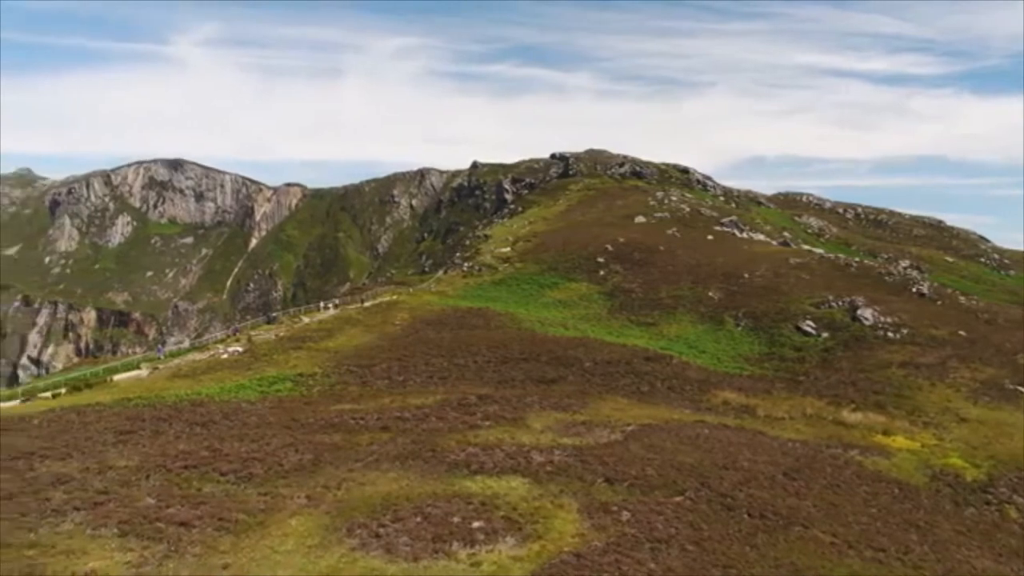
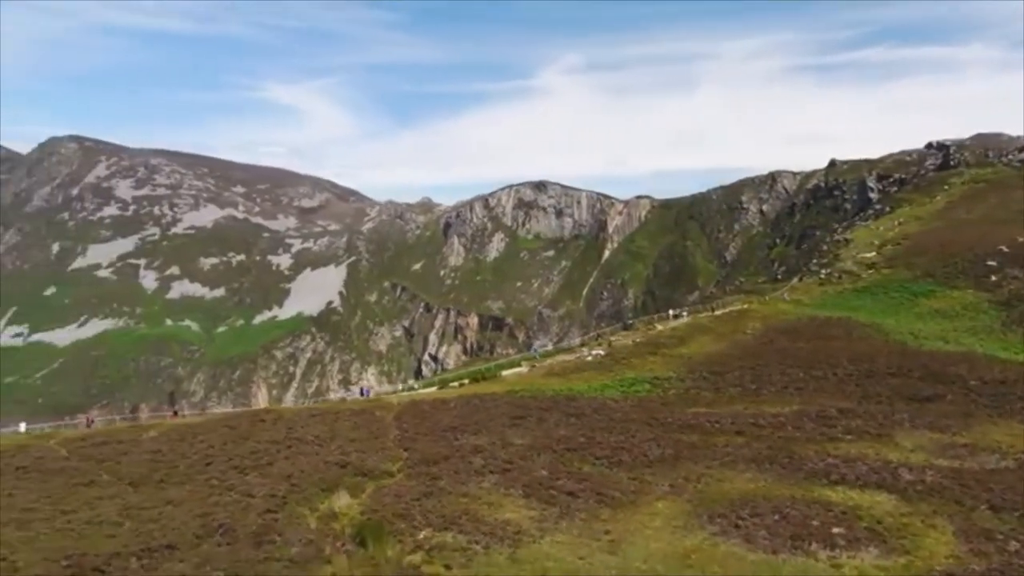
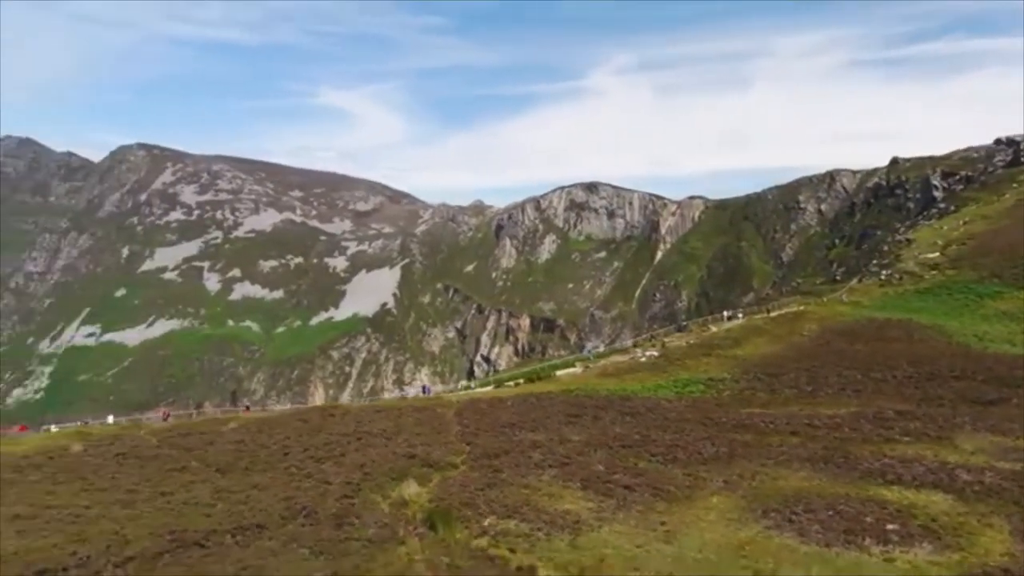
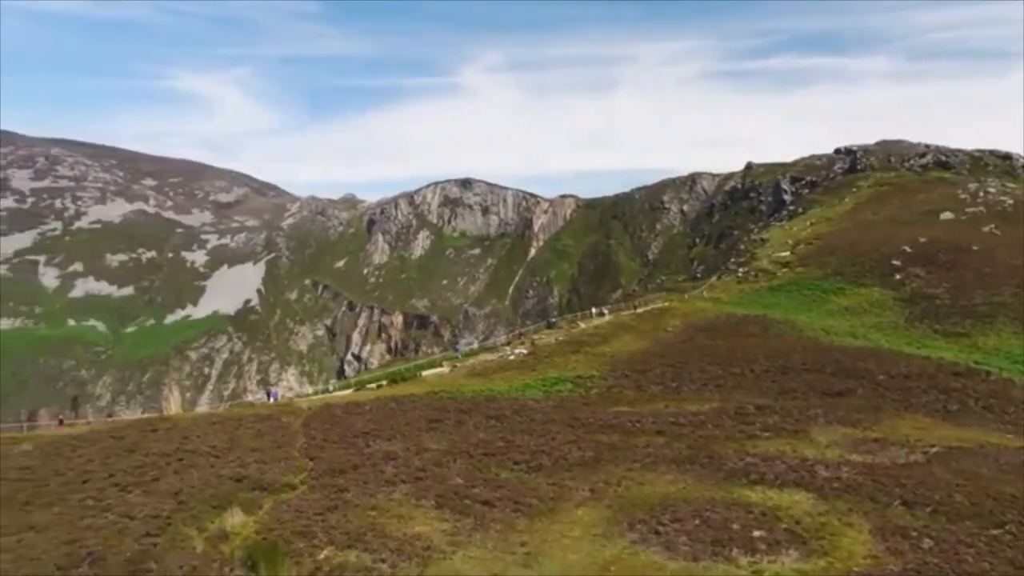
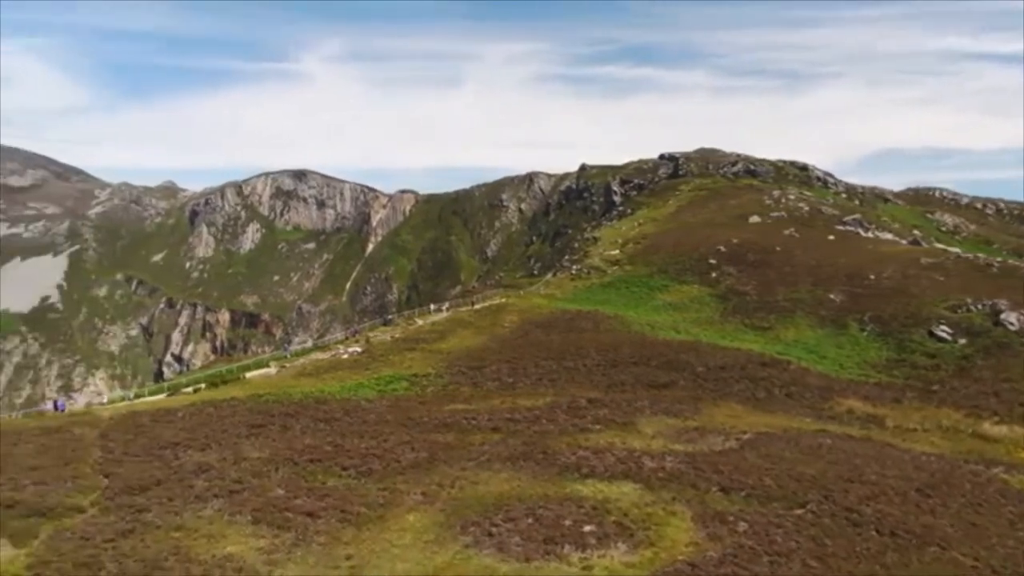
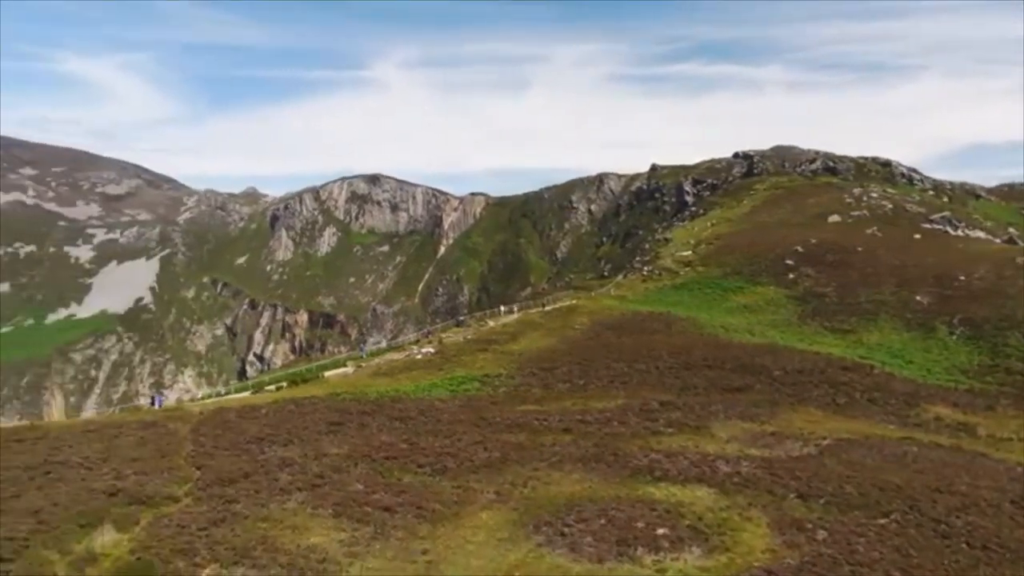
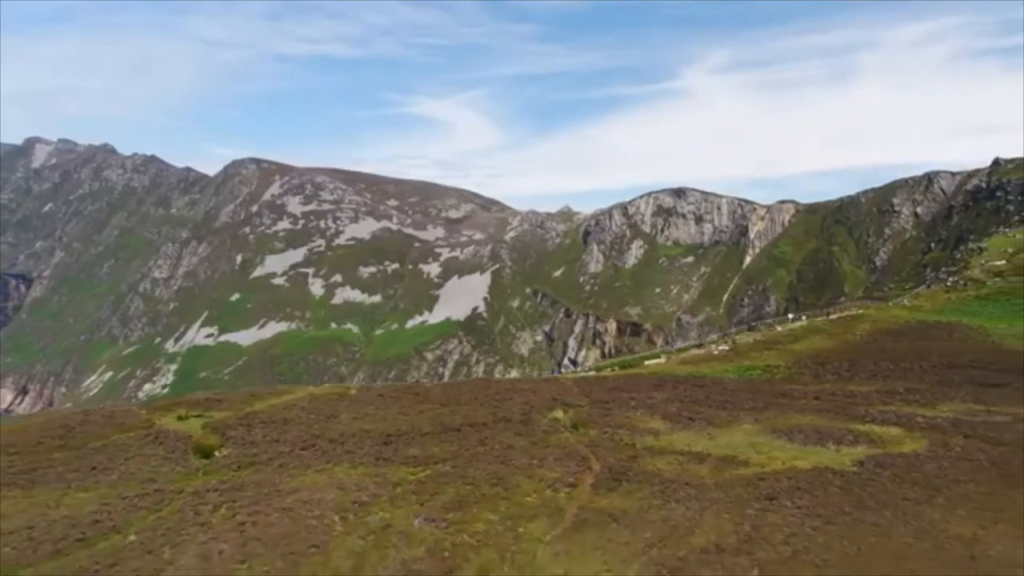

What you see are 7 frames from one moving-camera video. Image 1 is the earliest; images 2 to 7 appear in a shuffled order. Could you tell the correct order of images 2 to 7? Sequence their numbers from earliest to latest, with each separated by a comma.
5, 6, 4, 2, 3, 7
